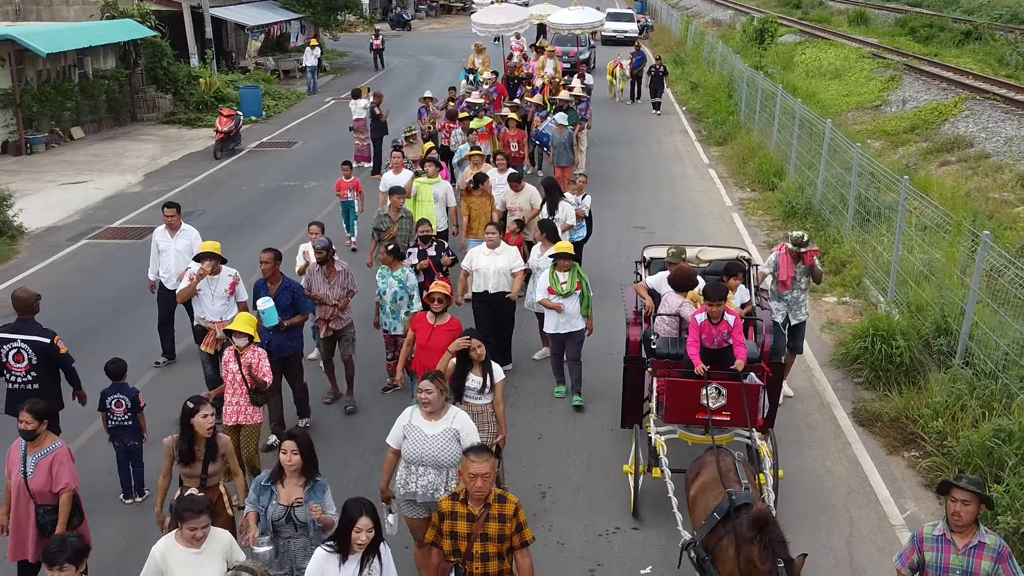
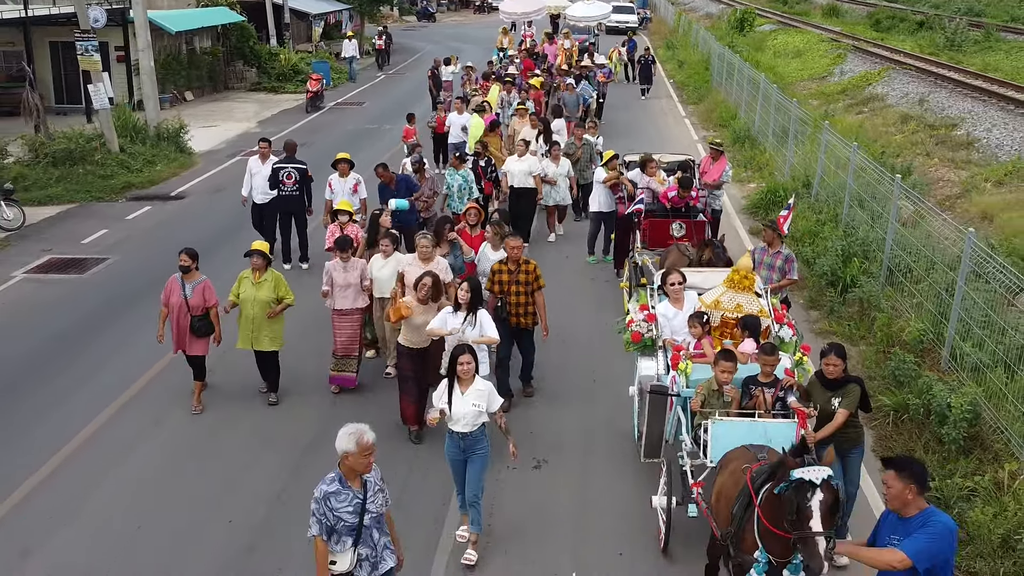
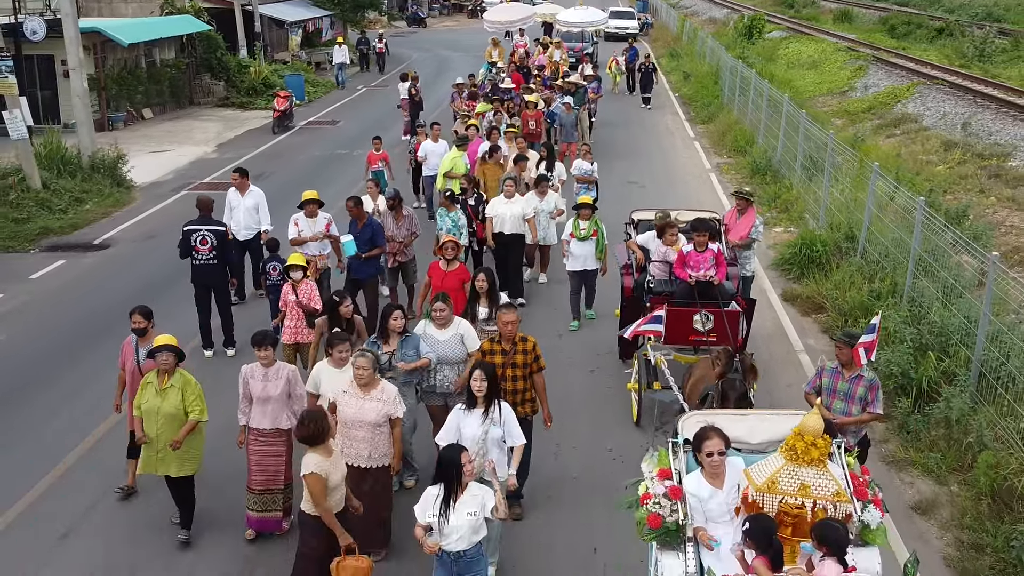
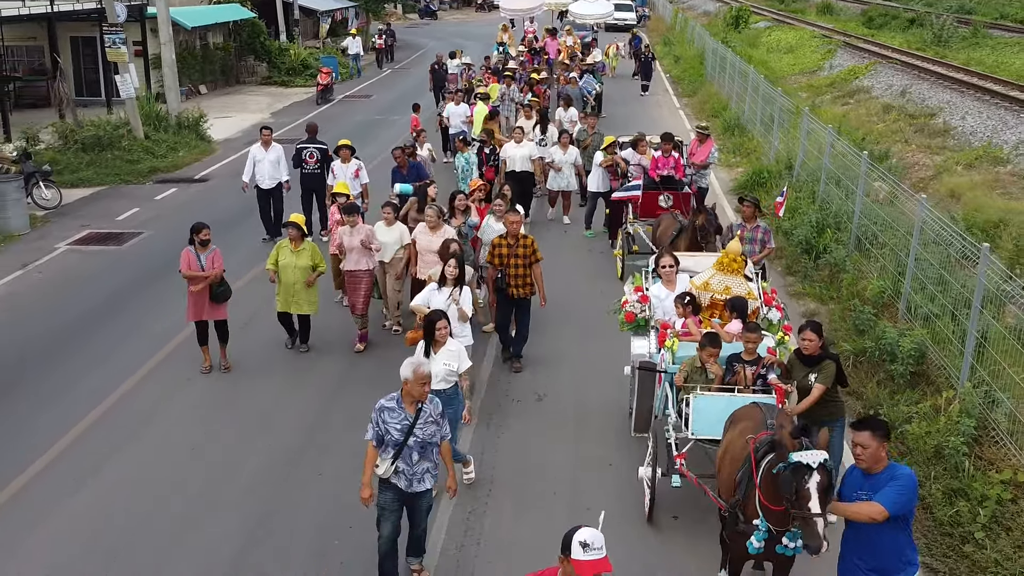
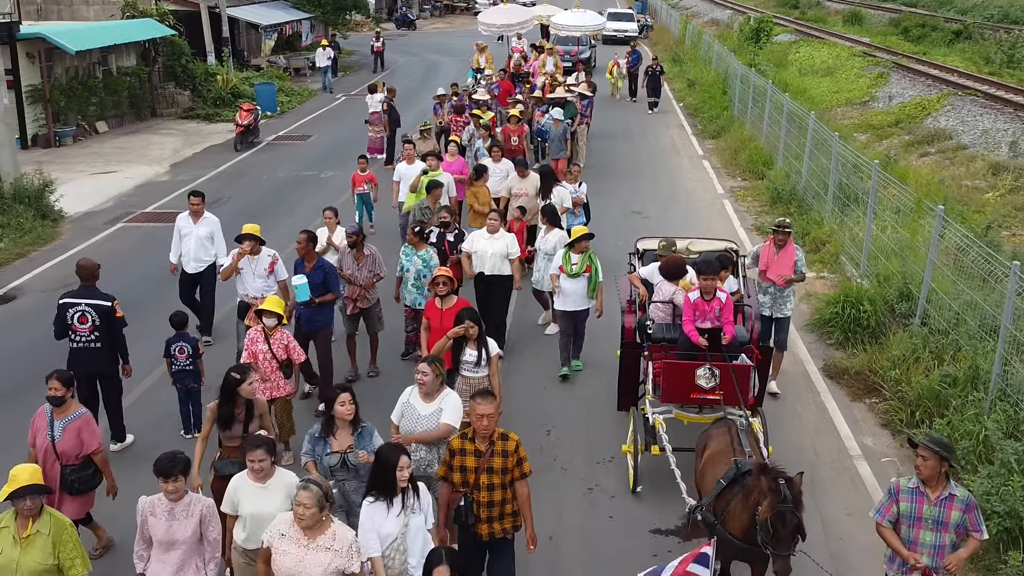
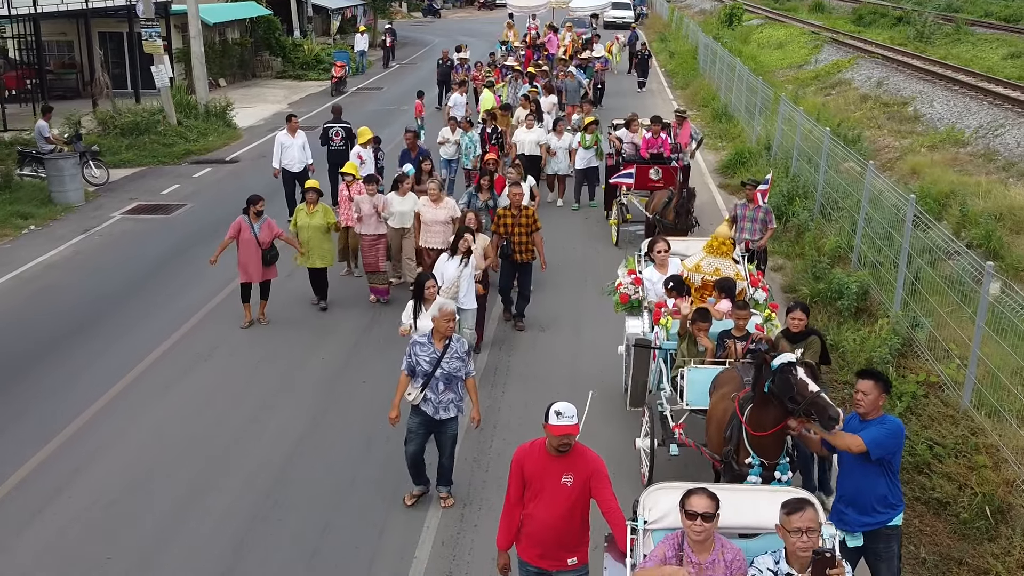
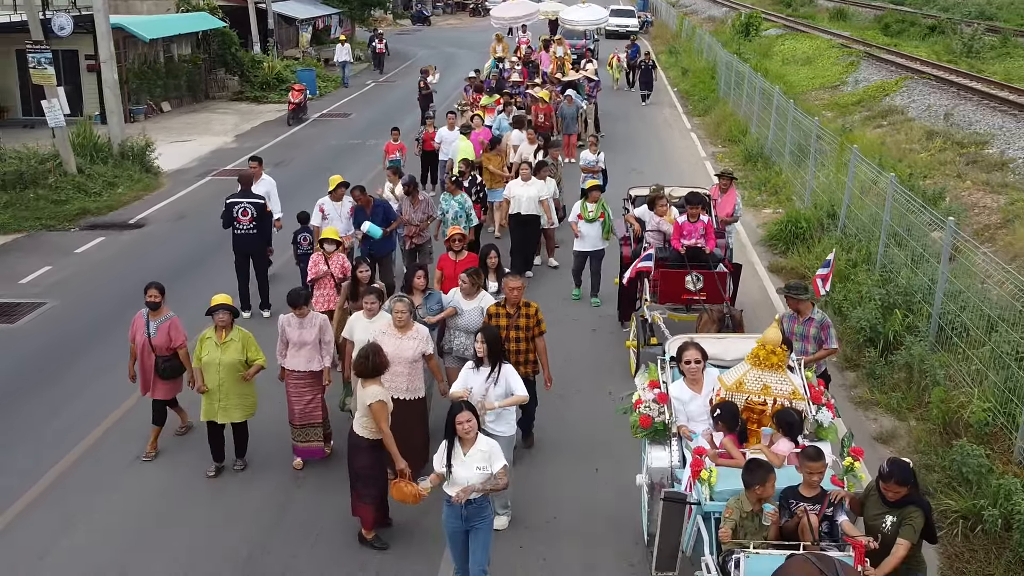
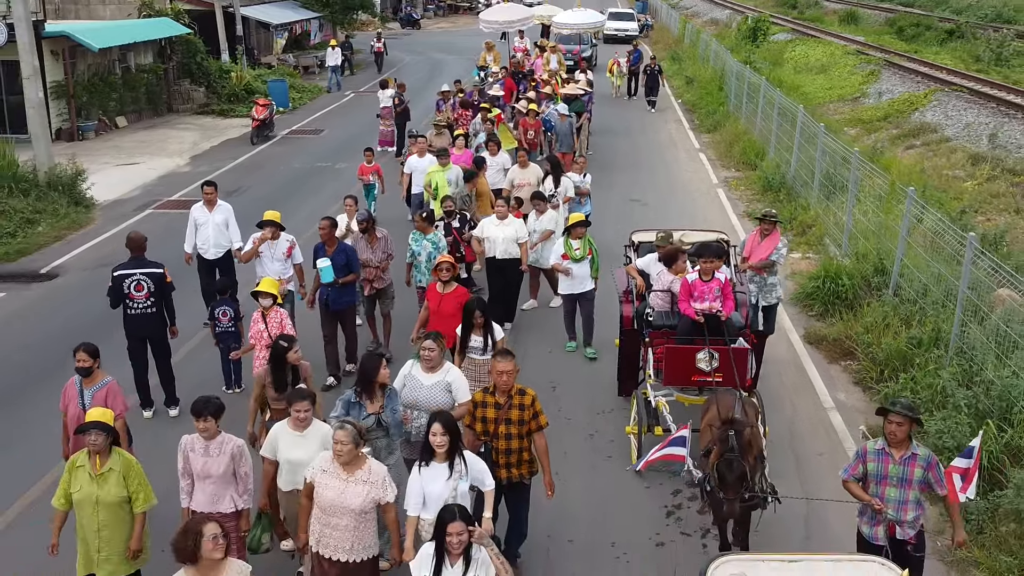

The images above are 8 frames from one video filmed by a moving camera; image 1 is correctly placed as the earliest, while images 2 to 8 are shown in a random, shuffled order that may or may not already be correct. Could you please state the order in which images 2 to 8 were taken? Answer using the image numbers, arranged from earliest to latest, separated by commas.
5, 8, 3, 7, 2, 4, 6
